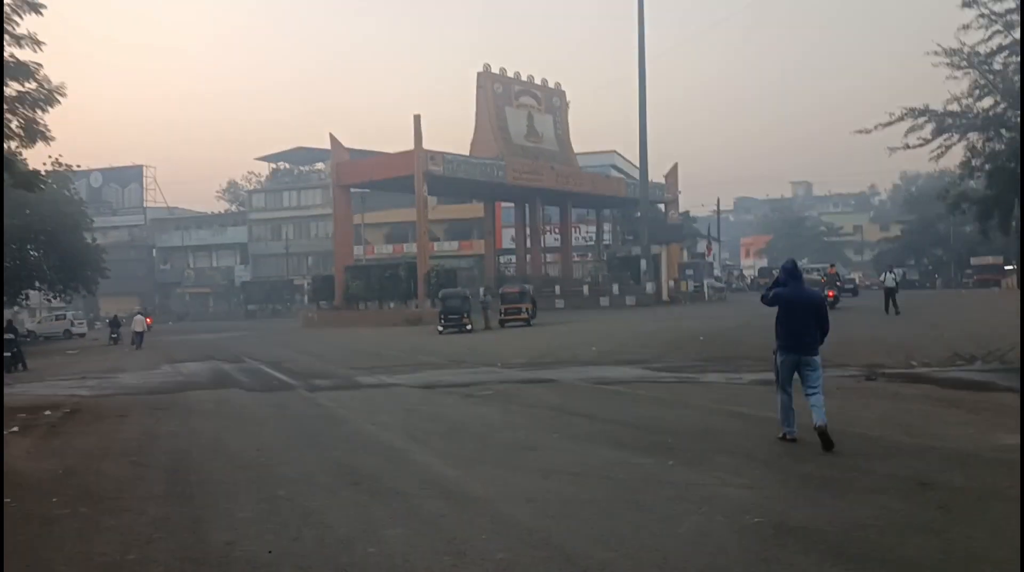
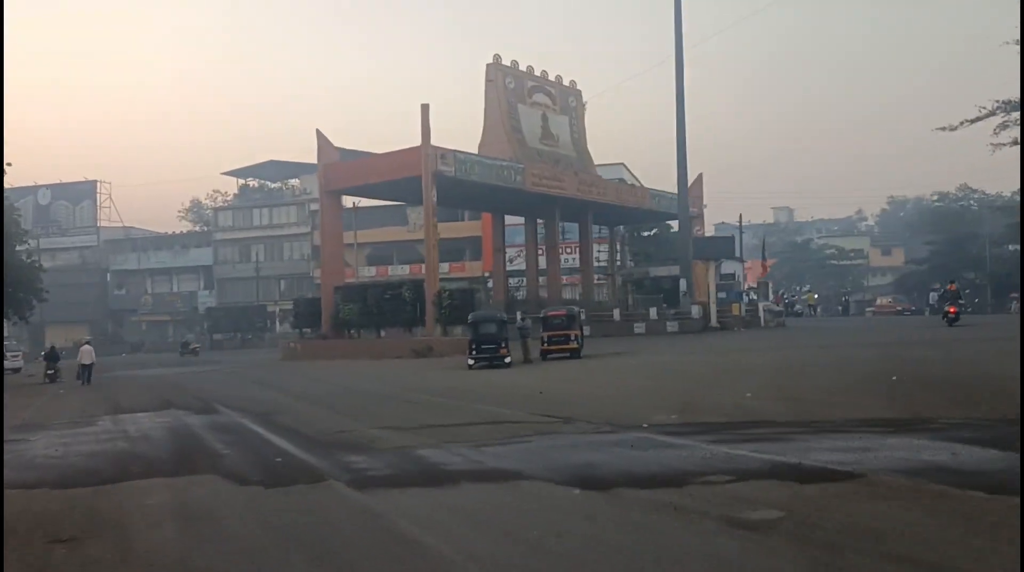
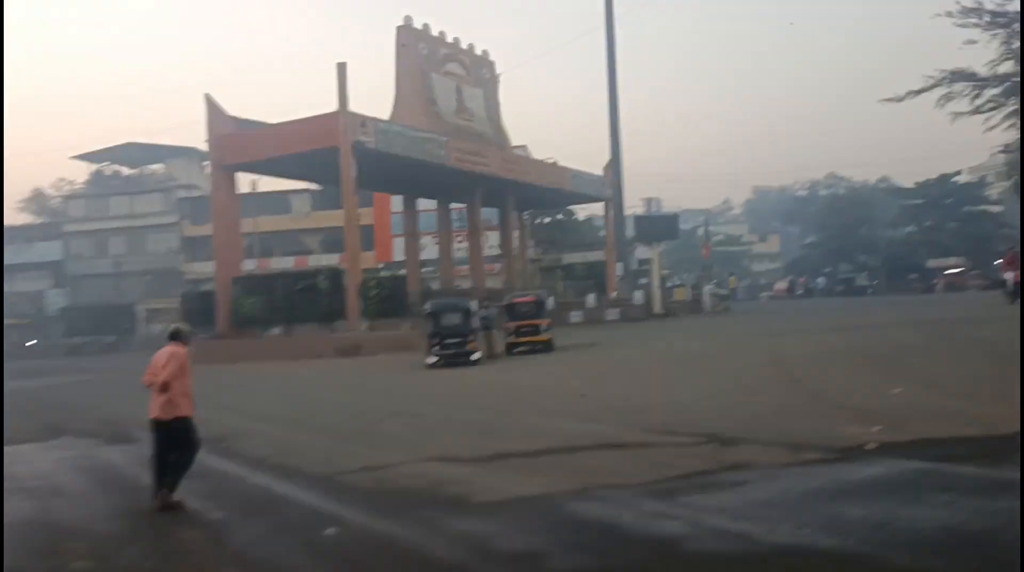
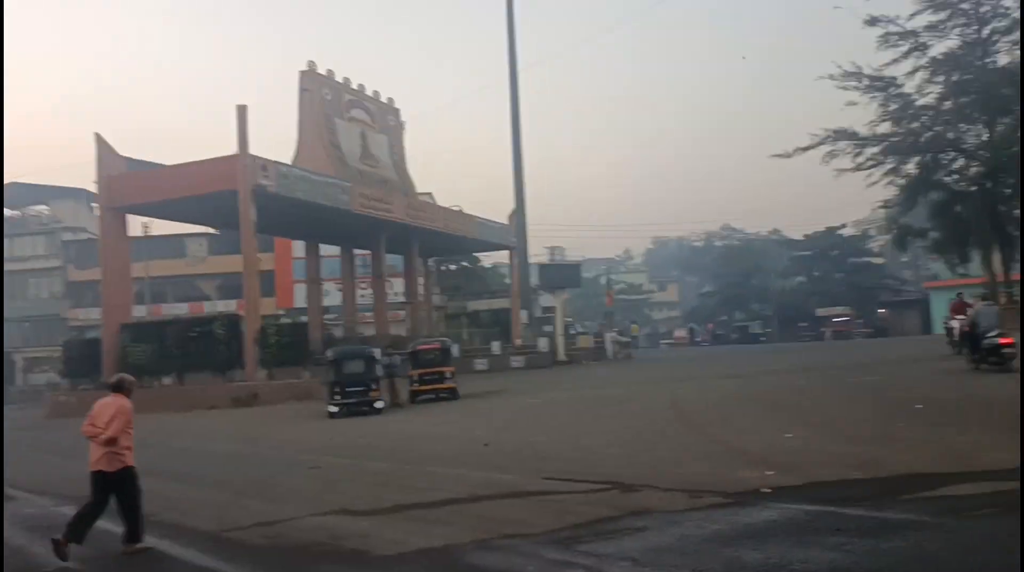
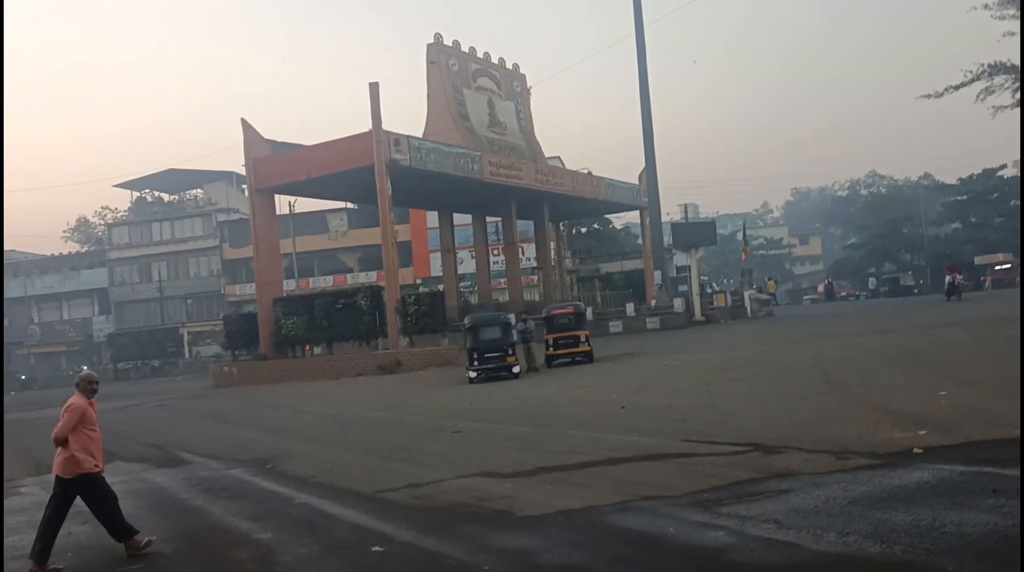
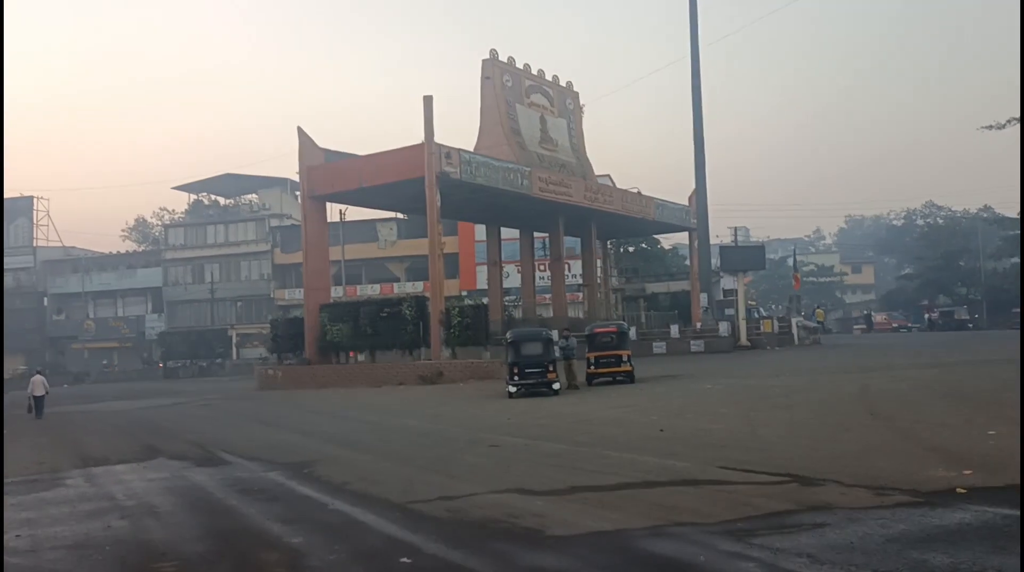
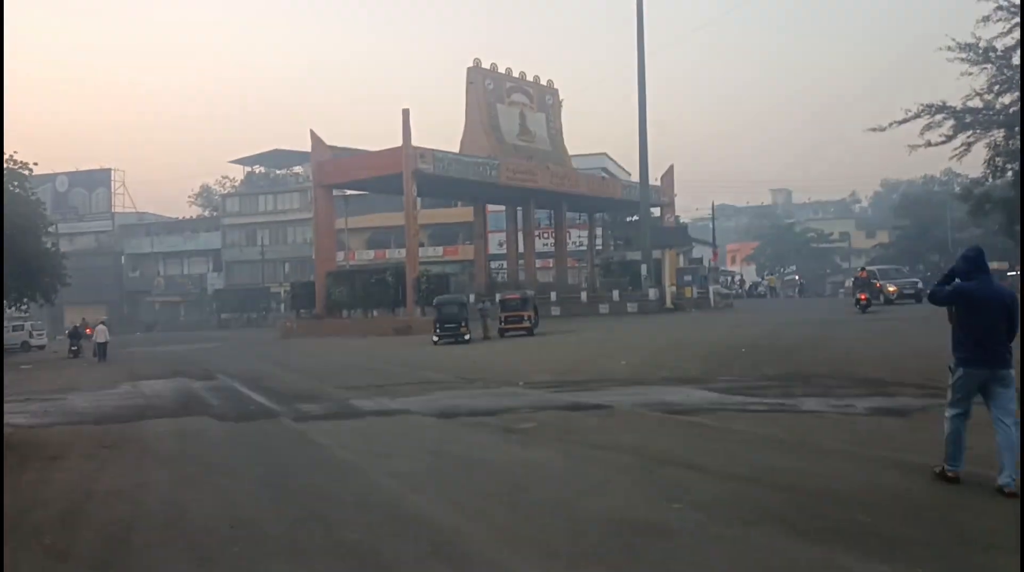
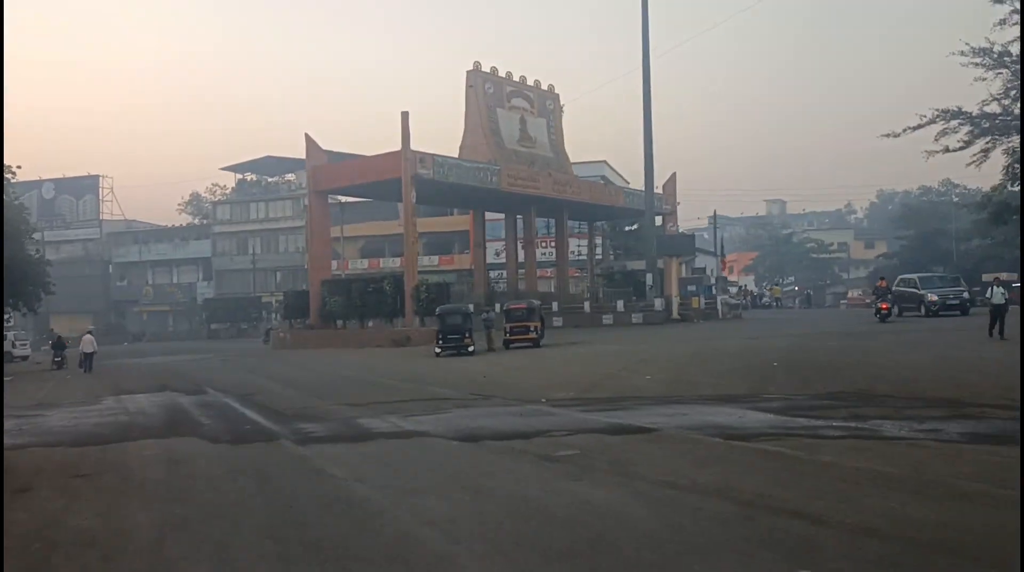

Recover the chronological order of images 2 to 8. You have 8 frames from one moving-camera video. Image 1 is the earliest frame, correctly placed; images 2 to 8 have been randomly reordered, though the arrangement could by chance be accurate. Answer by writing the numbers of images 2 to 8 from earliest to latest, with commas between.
7, 8, 2, 6, 5, 3, 4
